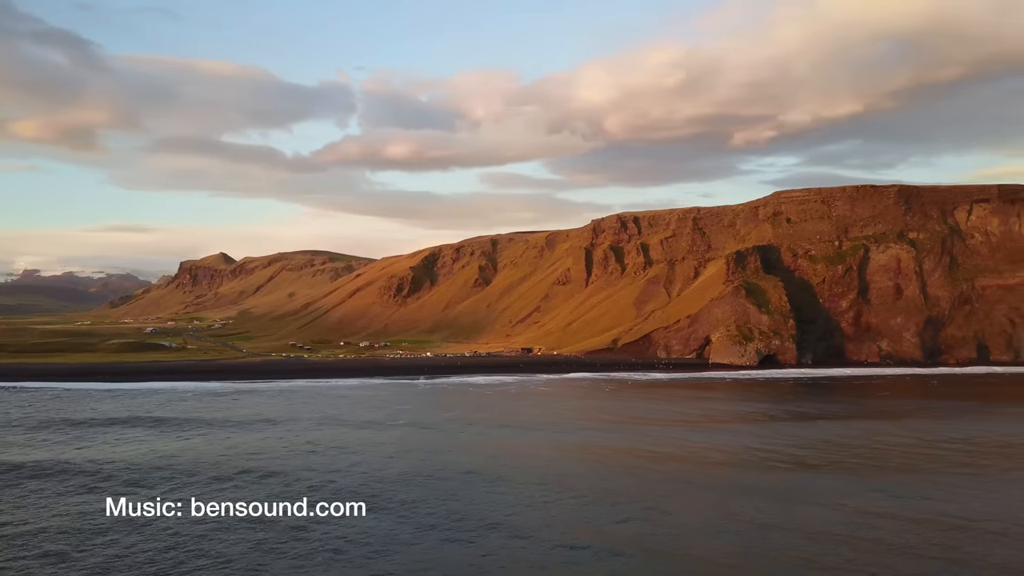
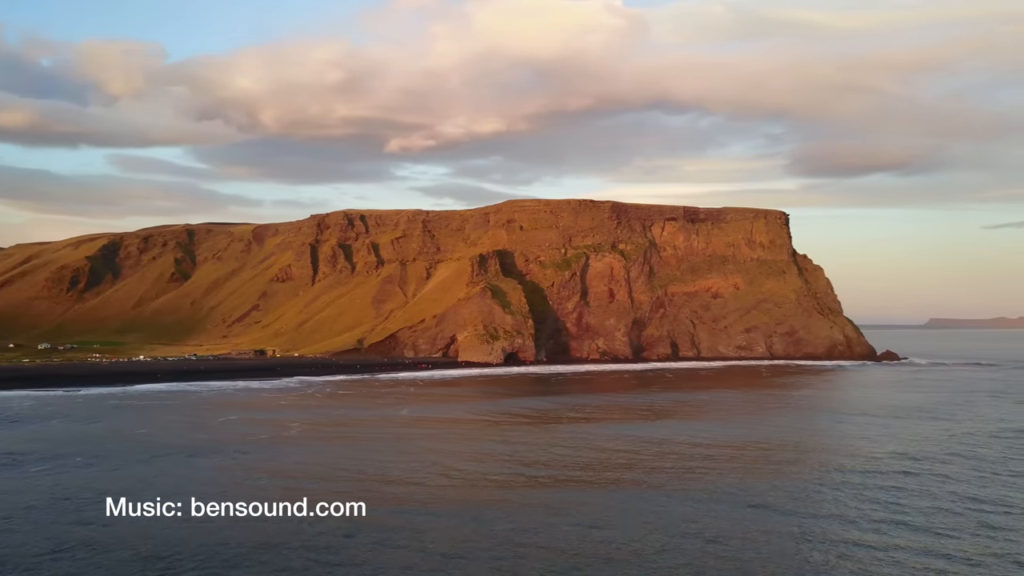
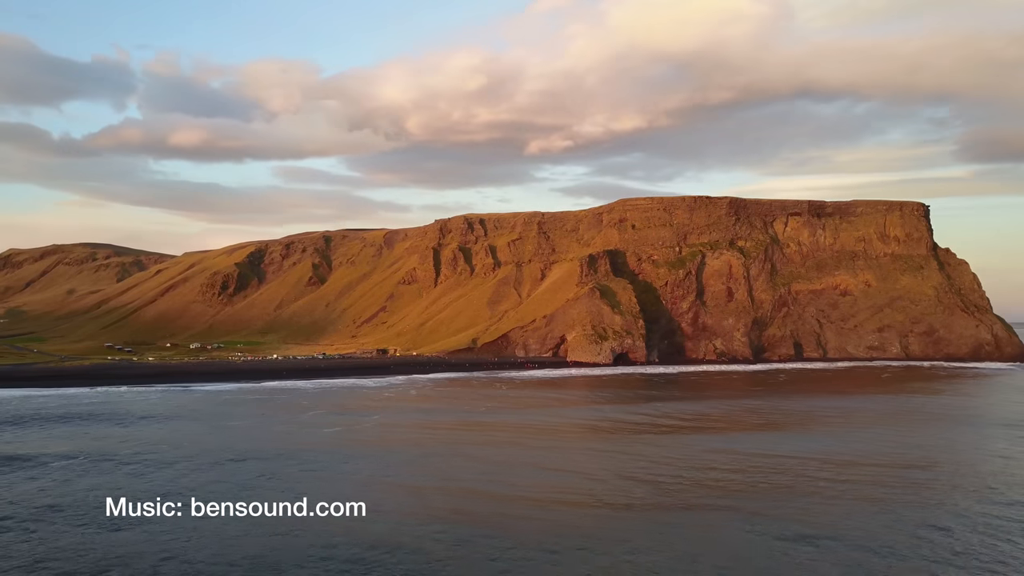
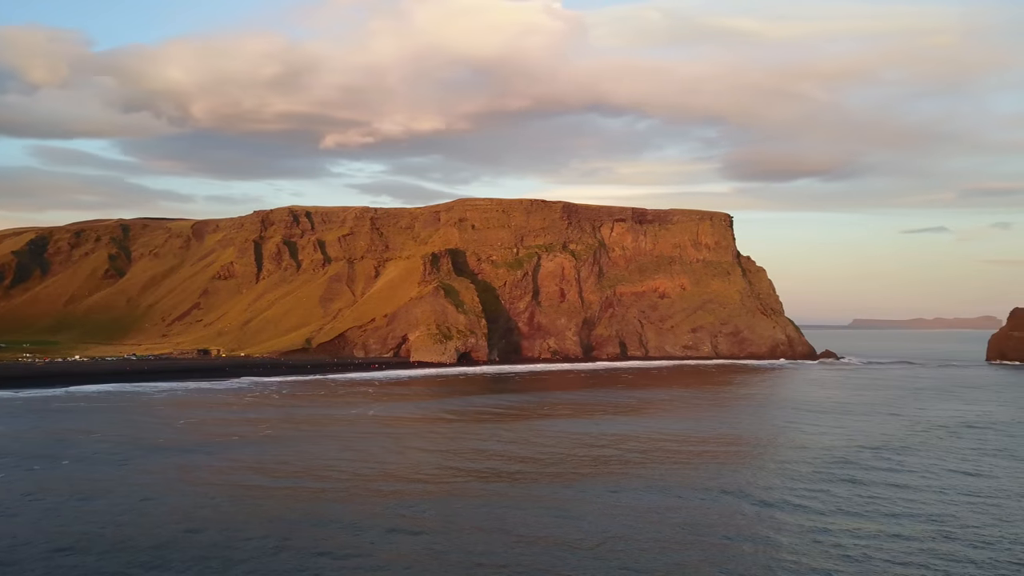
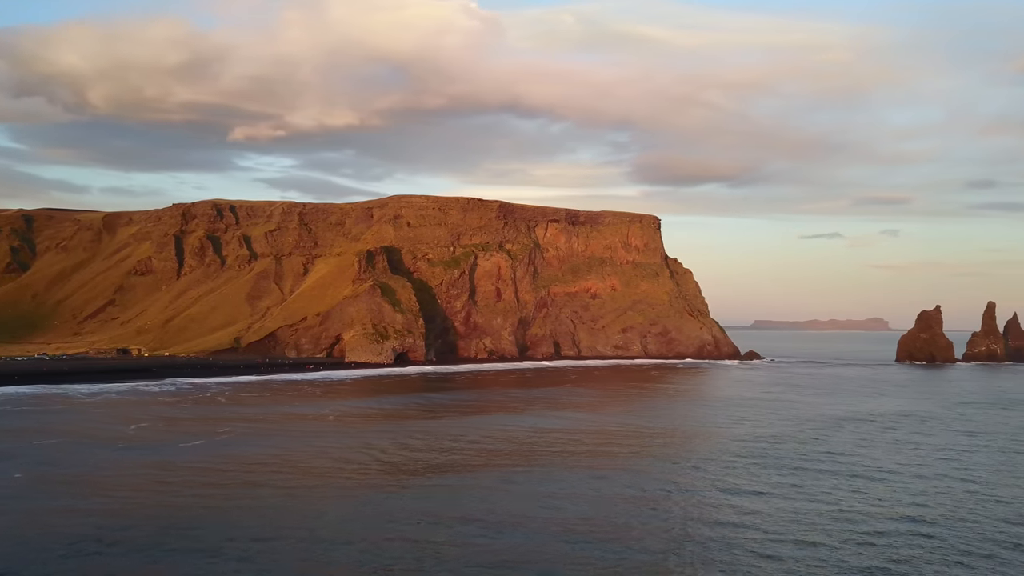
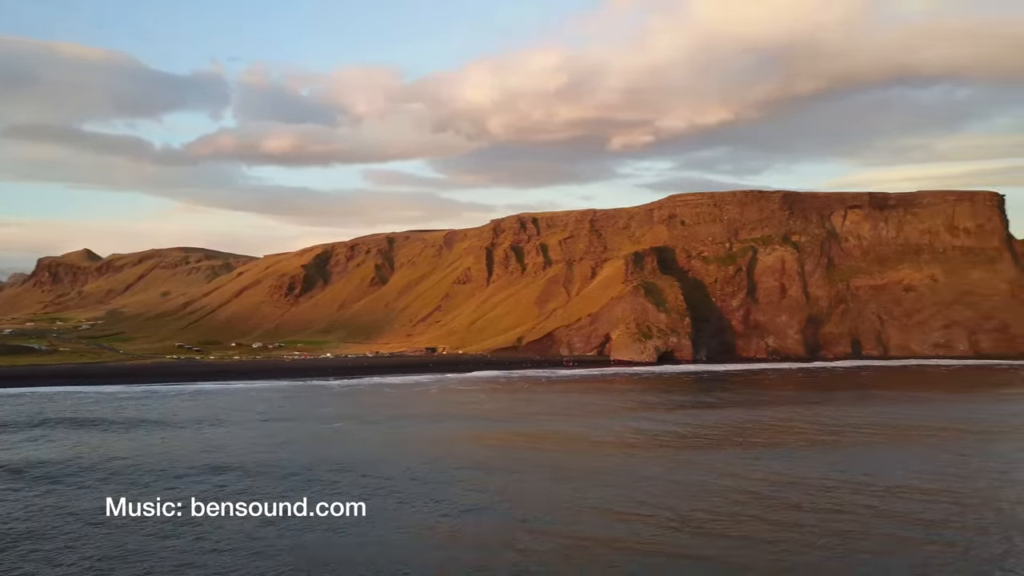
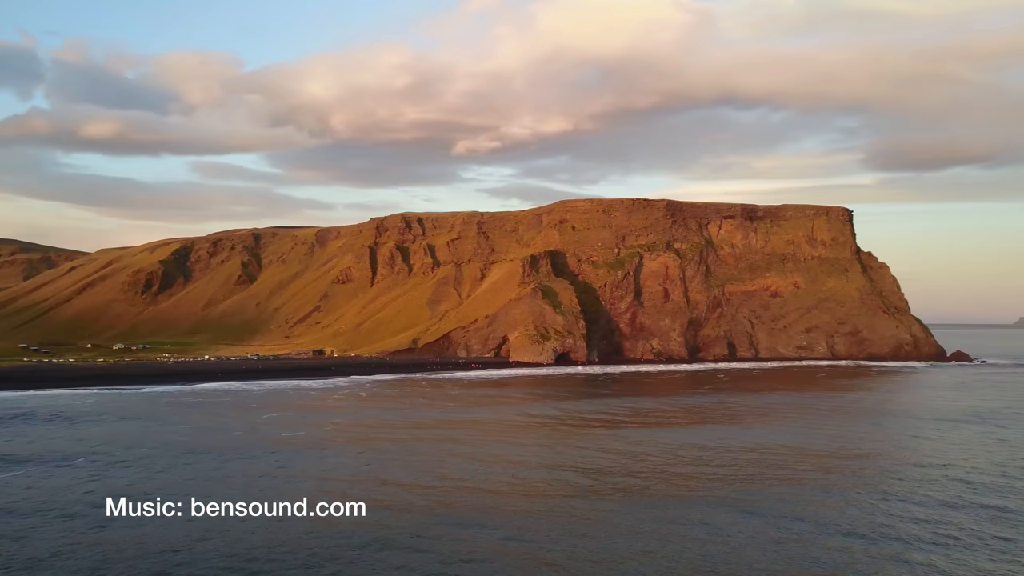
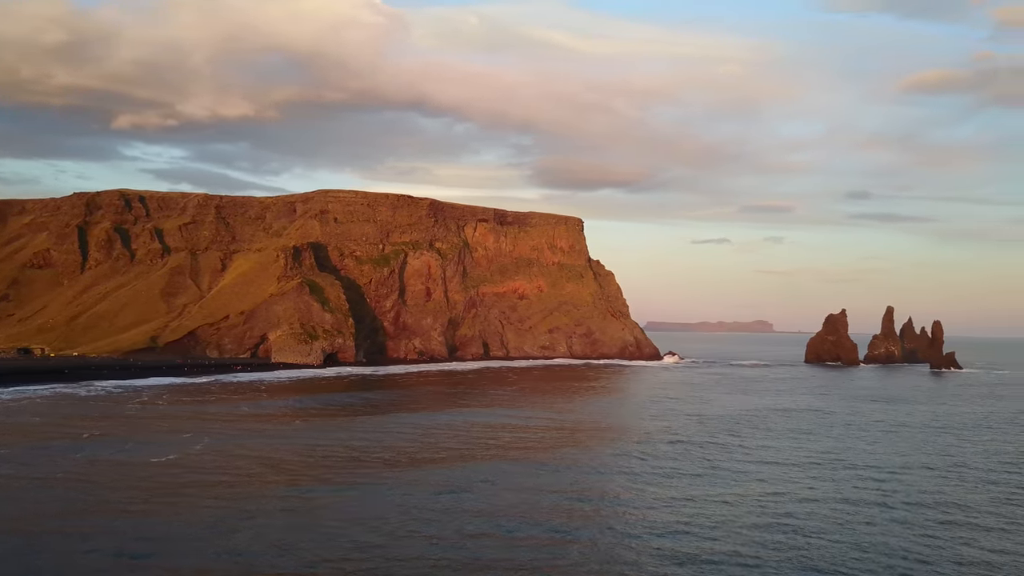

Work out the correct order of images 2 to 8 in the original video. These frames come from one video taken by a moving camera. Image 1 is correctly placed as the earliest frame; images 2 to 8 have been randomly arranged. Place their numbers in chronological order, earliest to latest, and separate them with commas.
6, 3, 7, 2, 4, 5, 8
